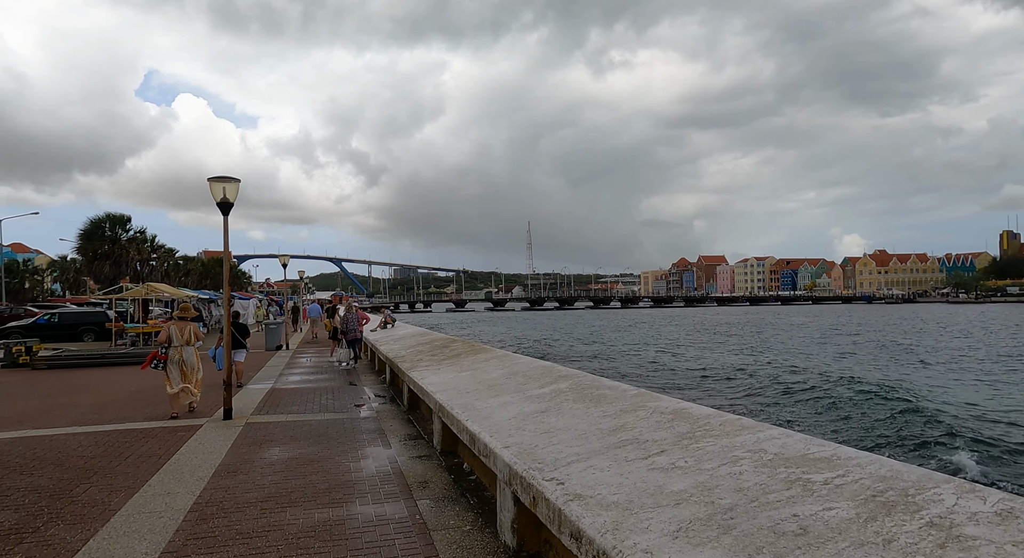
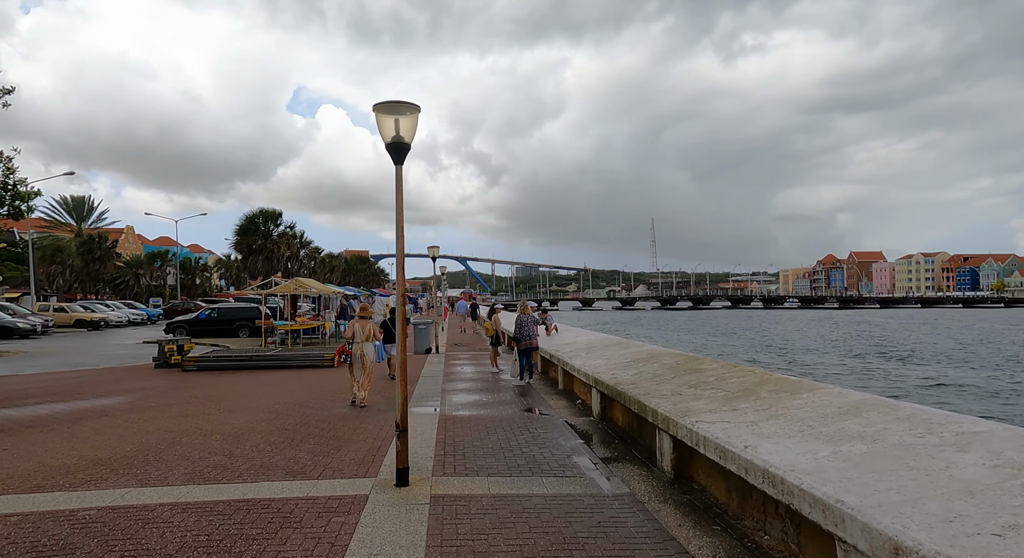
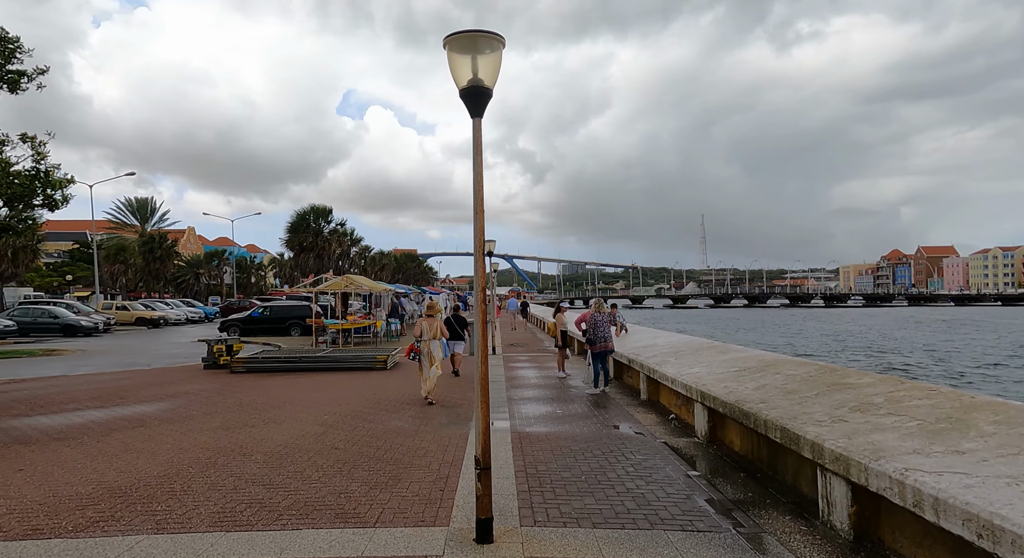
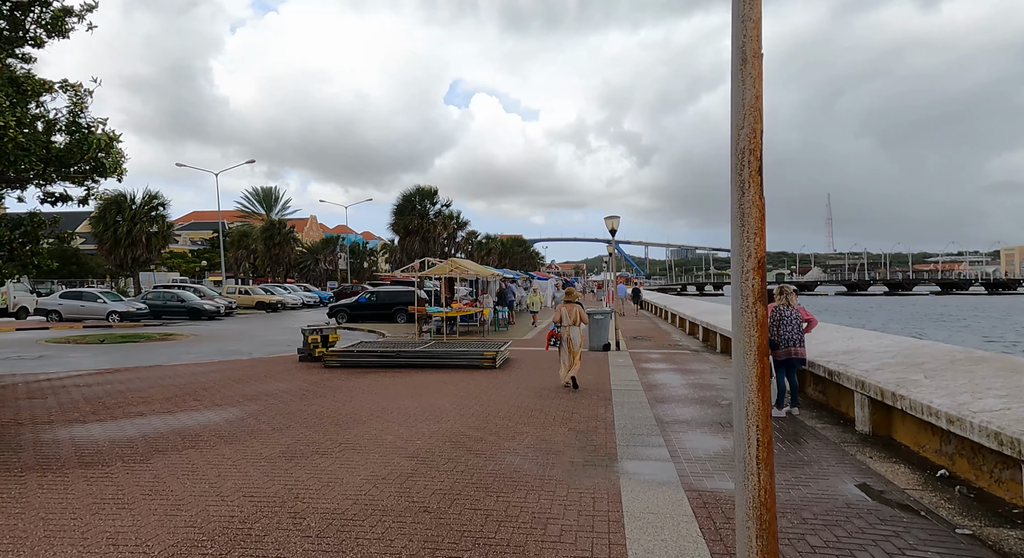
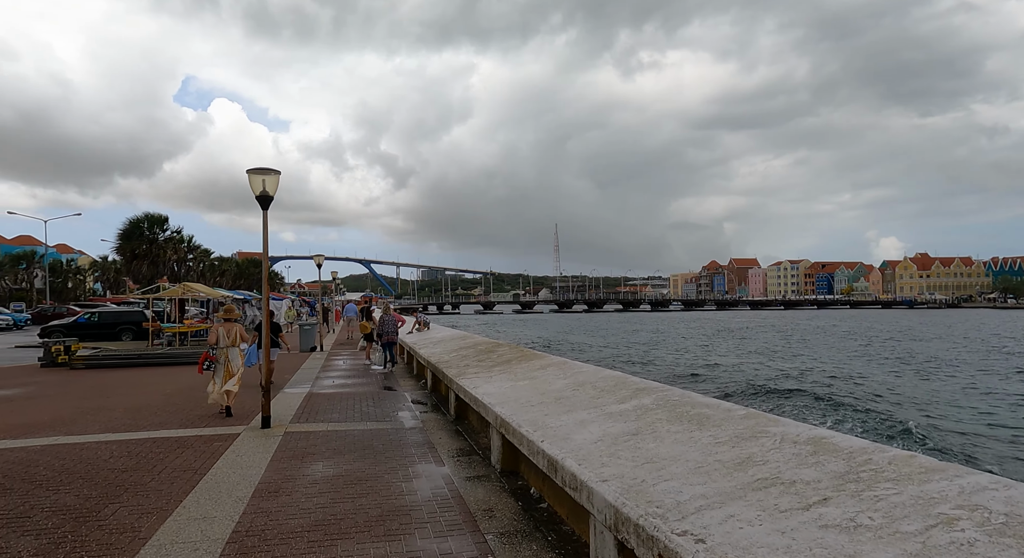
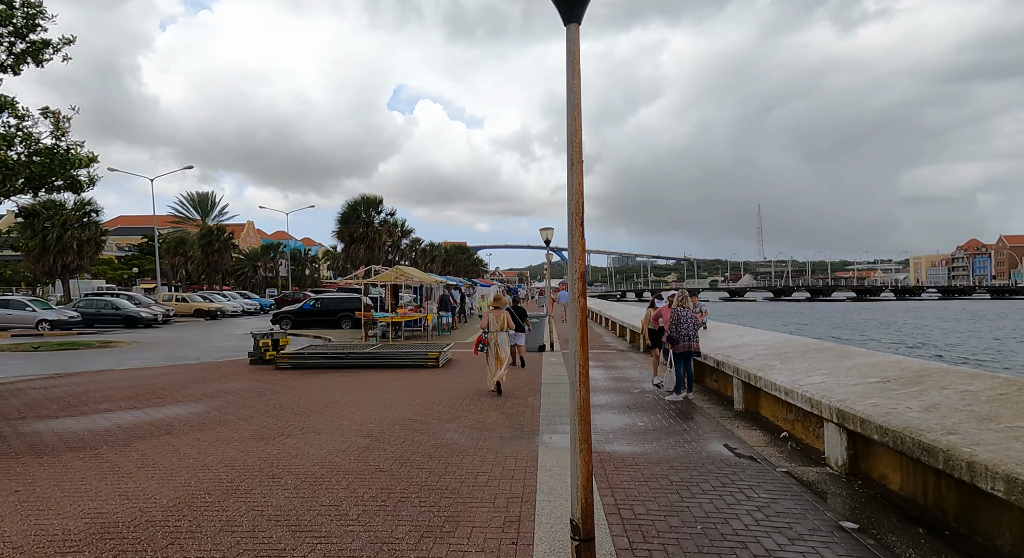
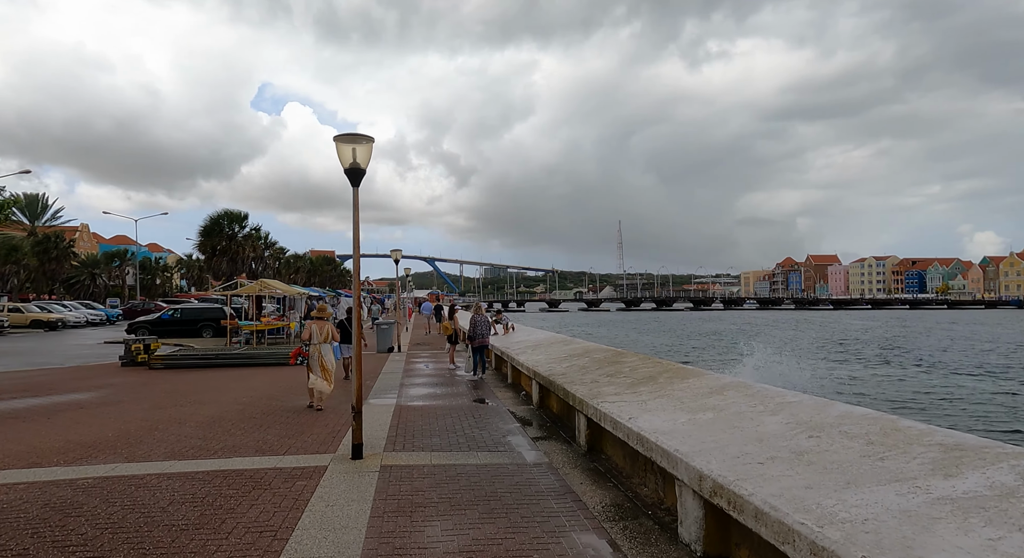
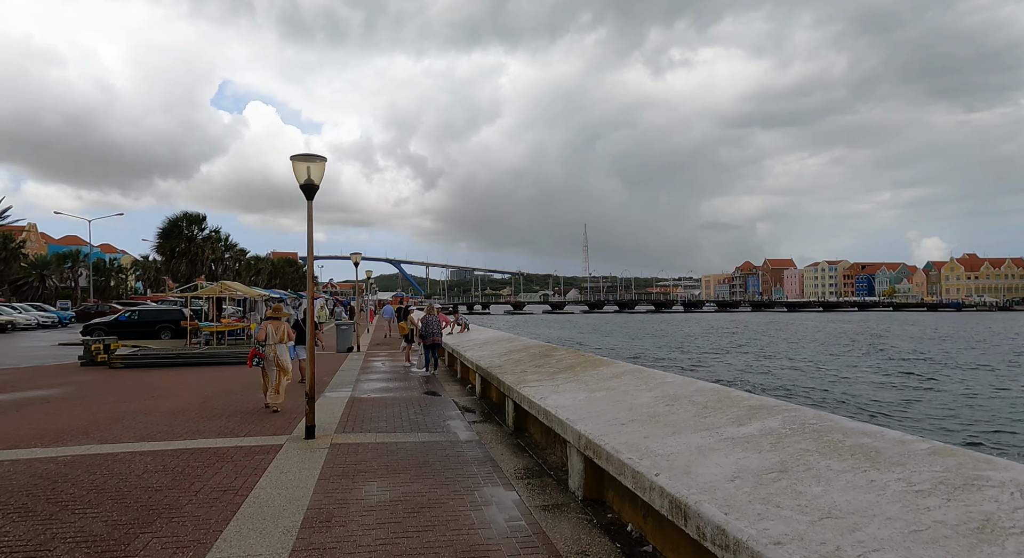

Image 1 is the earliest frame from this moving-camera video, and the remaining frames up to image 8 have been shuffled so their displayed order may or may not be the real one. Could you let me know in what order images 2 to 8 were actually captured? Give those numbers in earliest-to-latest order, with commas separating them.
5, 8, 7, 2, 3, 6, 4
